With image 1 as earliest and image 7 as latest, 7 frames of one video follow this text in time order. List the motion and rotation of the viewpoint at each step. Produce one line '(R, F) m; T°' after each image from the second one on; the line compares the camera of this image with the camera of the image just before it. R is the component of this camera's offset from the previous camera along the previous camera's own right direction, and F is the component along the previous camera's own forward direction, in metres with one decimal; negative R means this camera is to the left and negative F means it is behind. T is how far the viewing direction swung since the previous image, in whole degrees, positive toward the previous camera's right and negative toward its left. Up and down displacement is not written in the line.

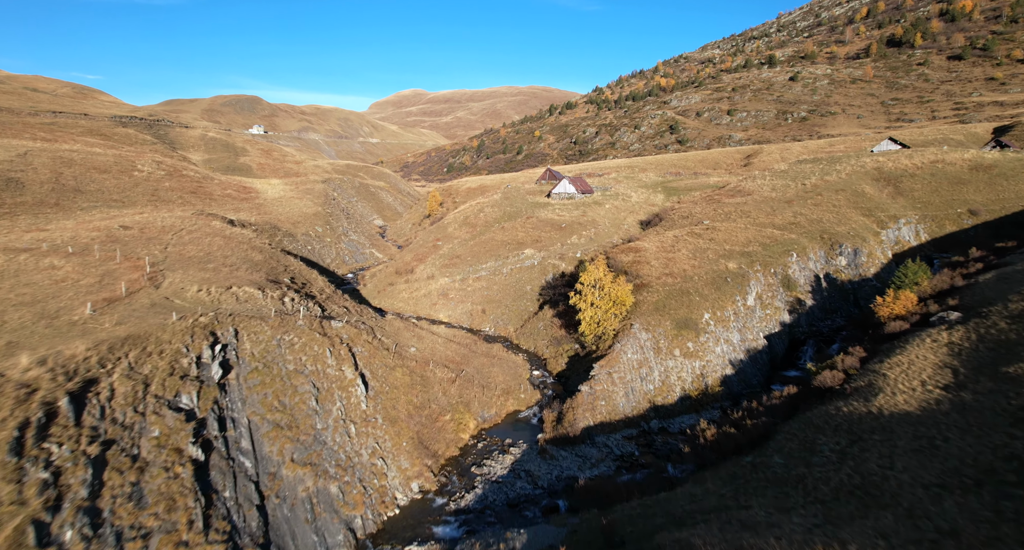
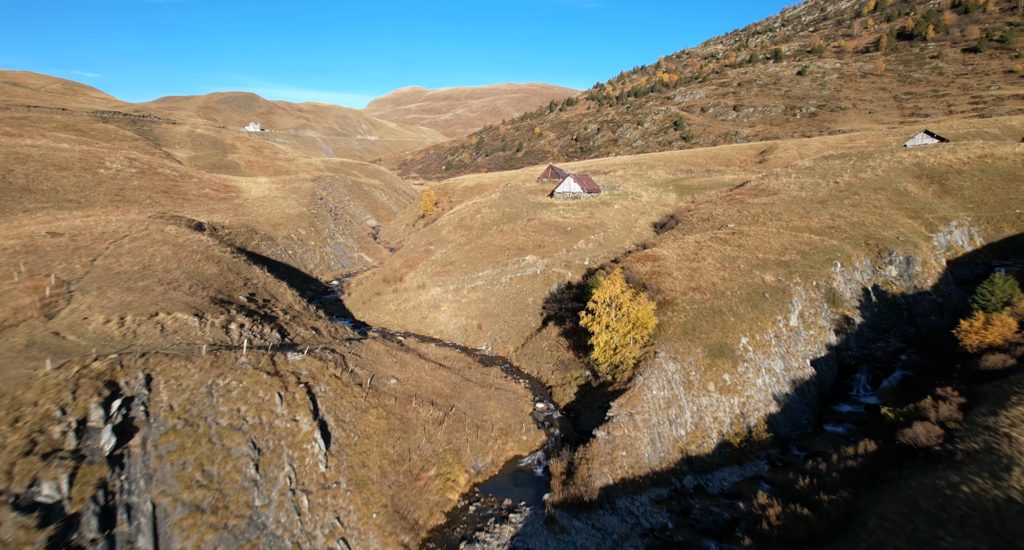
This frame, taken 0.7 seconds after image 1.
(0.0, +6.4) m; 0°
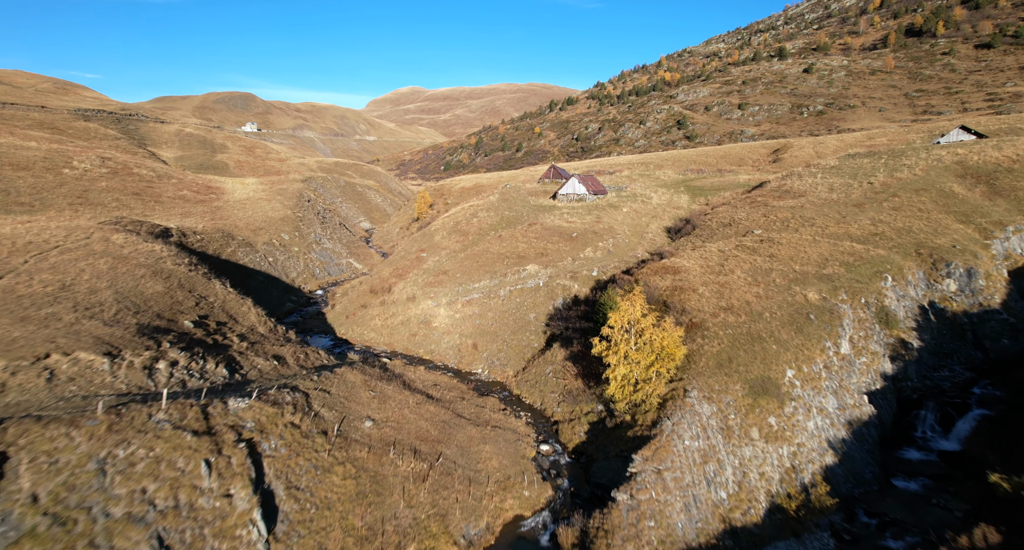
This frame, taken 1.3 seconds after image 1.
(0.0, +5.6) m; 0°
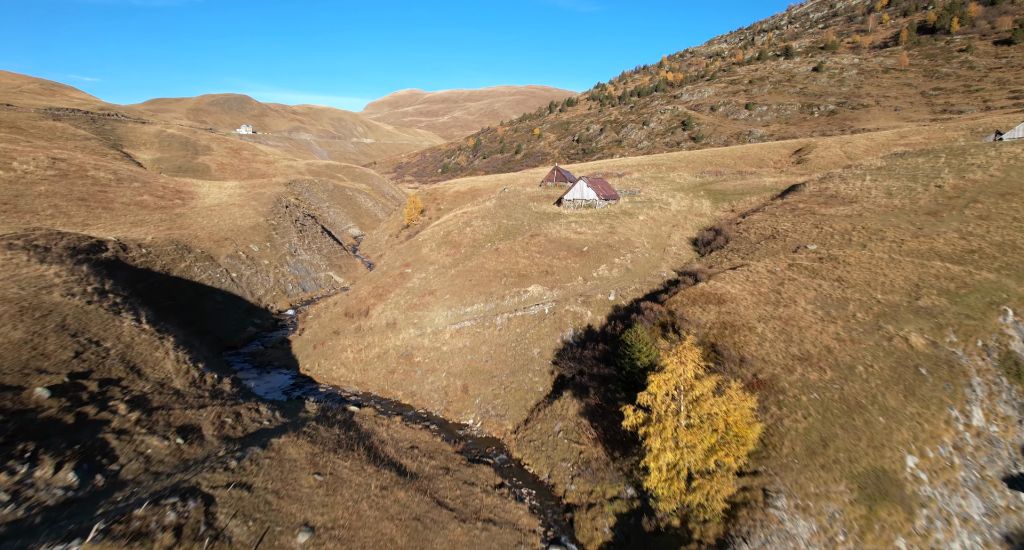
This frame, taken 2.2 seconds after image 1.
(0.0, +8.4) m; 0°
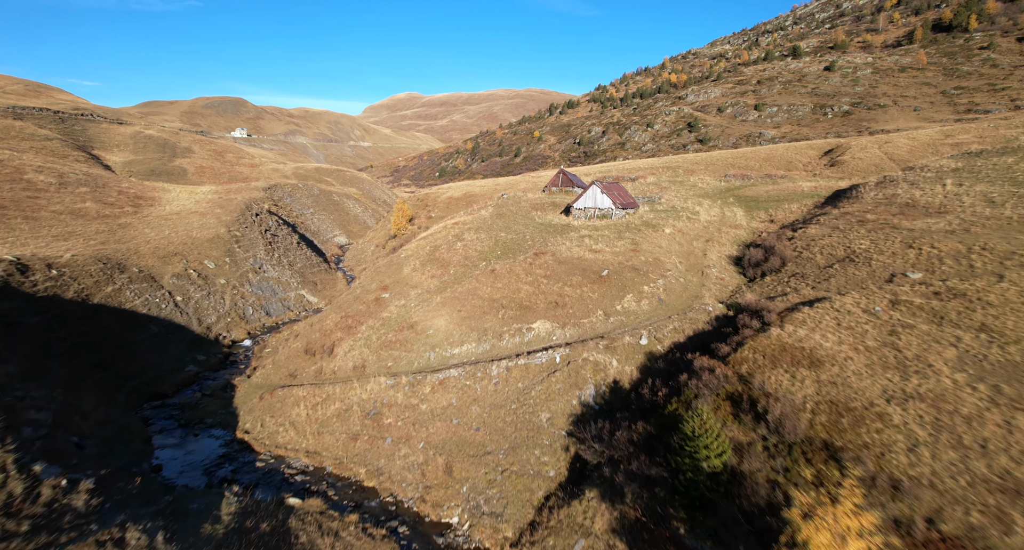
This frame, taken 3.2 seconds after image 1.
(0.0, +9.5) m; 0°
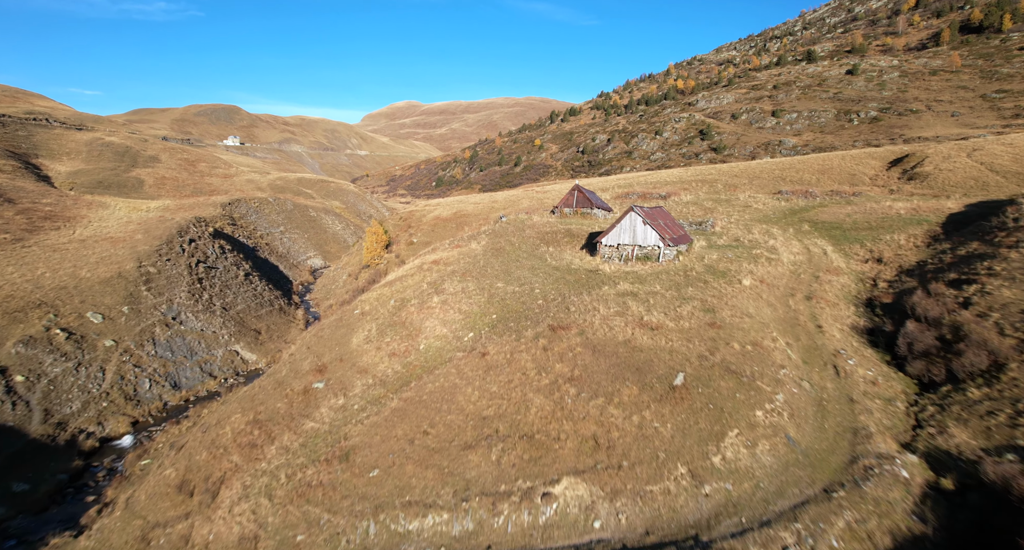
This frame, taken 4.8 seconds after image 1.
(-0.2, +15.5) m; 0°
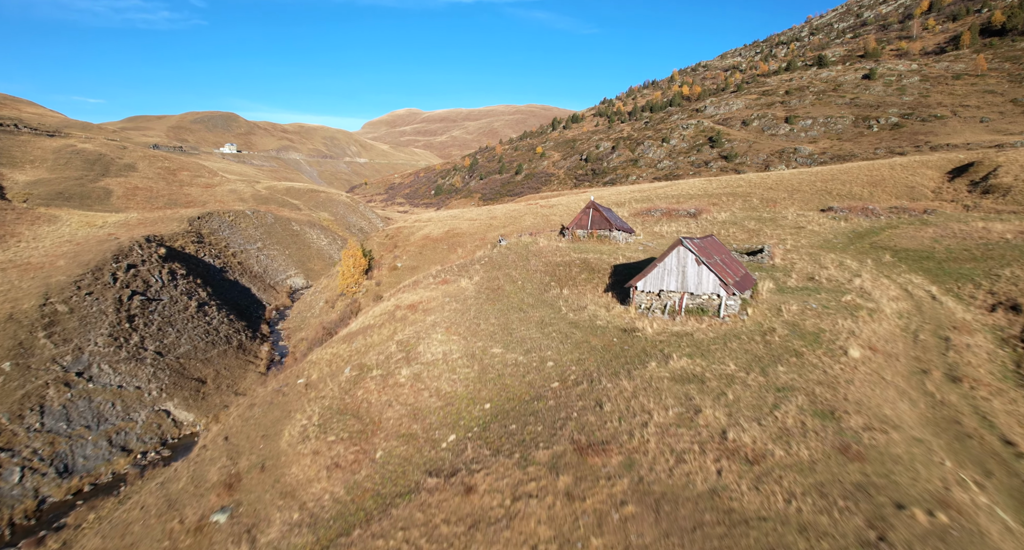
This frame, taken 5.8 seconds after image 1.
(0.0, +9.9) m; 0°
